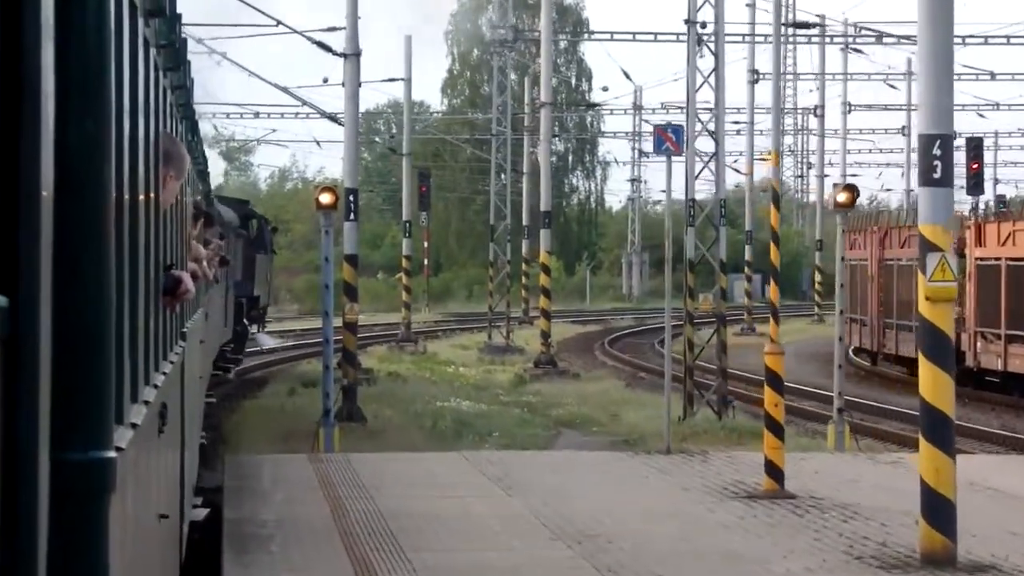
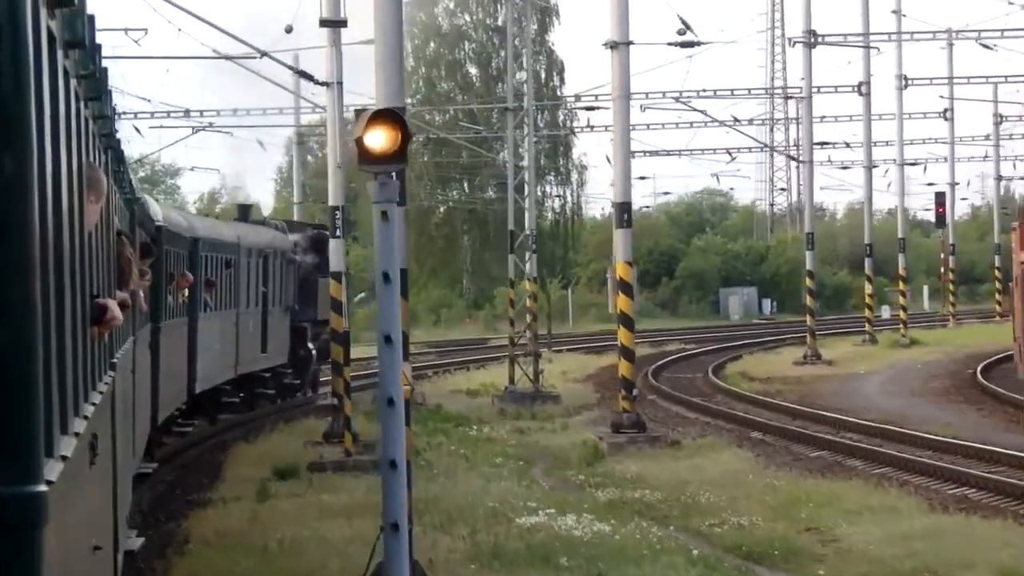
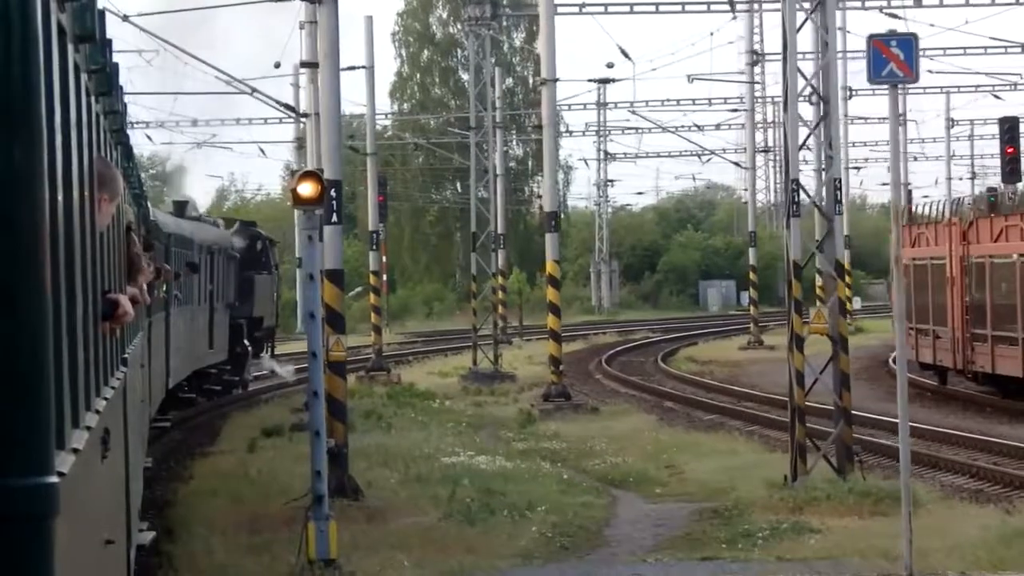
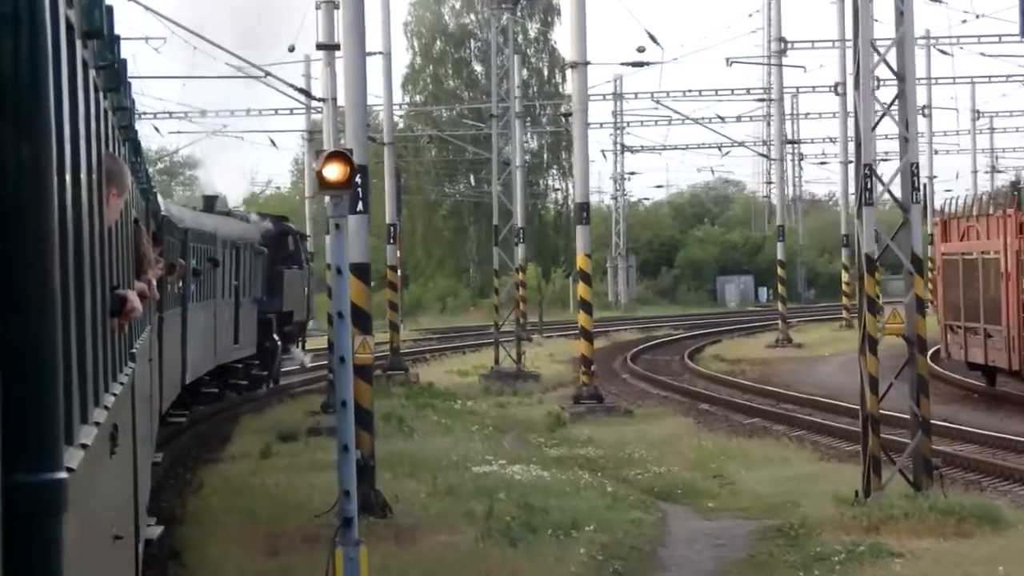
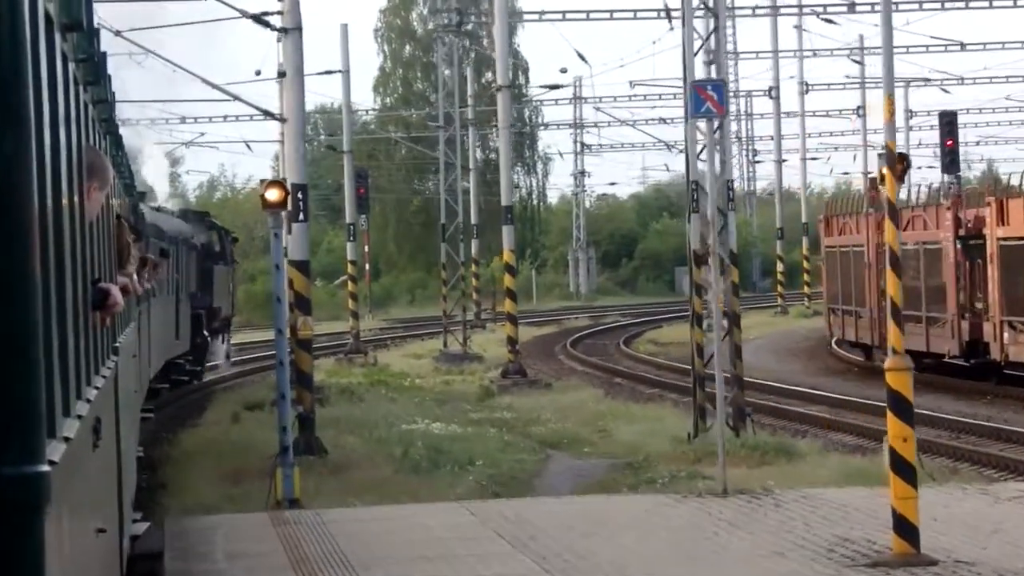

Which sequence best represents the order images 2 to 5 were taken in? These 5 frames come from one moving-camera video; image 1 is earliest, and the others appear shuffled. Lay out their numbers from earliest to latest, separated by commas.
5, 3, 4, 2
